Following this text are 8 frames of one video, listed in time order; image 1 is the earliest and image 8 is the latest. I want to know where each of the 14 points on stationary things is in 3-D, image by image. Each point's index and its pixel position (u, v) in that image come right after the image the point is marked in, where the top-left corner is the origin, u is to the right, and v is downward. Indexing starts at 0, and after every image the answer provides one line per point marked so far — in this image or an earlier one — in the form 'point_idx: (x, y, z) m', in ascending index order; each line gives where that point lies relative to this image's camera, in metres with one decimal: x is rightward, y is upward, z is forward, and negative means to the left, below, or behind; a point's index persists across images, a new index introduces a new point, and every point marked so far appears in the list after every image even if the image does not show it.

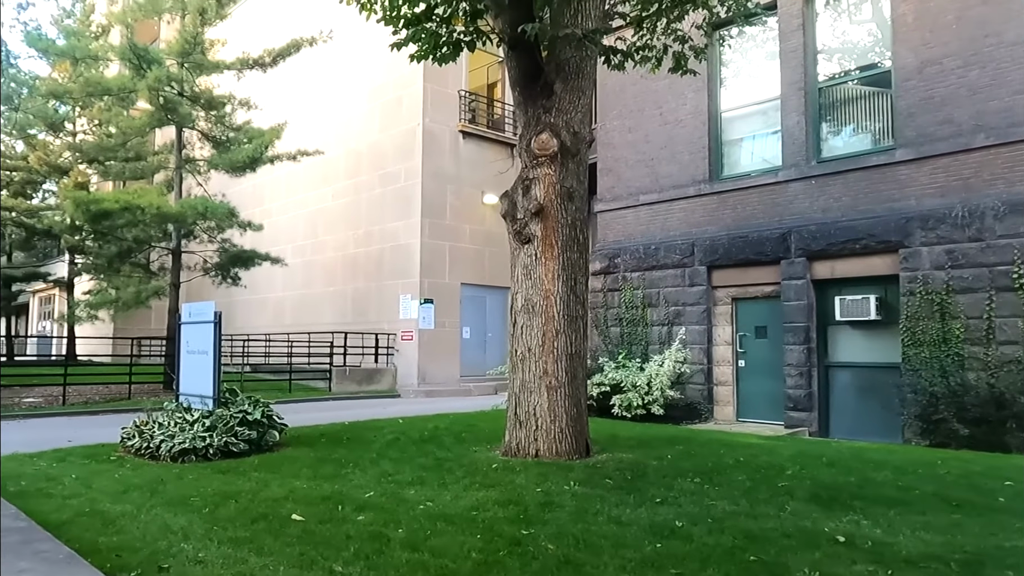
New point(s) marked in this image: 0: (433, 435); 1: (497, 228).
0: (-1.0, -1.8, +9.1) m
1: (-0.4, +1.6, +20.0) m
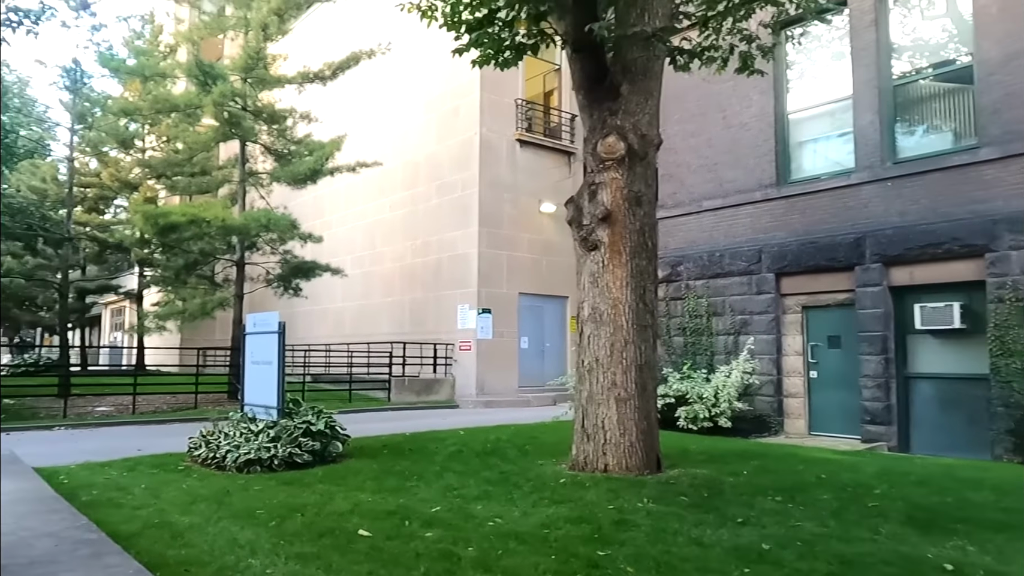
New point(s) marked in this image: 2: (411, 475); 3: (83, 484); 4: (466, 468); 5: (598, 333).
0: (-0.2, -1.9, +8.9) m
1: (+1.1, +1.4, +19.8) m
2: (-0.9, -1.8, +7.1) m
3: (-3.9, -1.8, +6.9) m
4: (-0.4, -1.8, +7.4) m
5: (+0.8, -0.4, +6.9) m
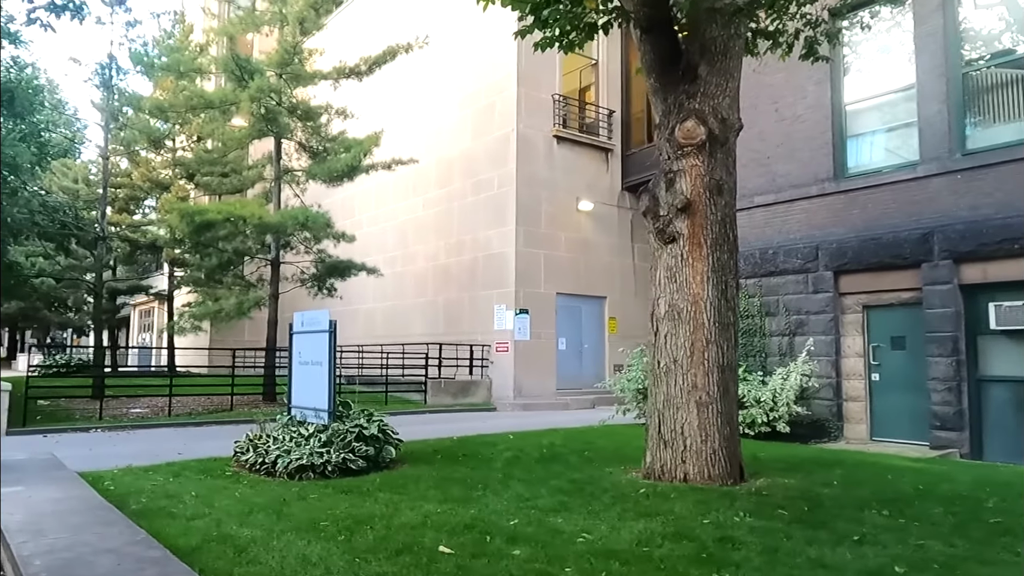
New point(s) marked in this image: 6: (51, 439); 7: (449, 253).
0: (+0.5, -1.9, +8.4) m
1: (+2.1, +1.4, +19.3) m
2: (-0.3, -1.7, +6.6) m
3: (-3.3, -1.8, +6.5) m
4: (+0.2, -1.7, +7.0) m
5: (+1.4, -0.4, +6.4) m
6: (-6.7, -2.2, +10.9) m
7: (-1.7, +0.9, +19.8) m
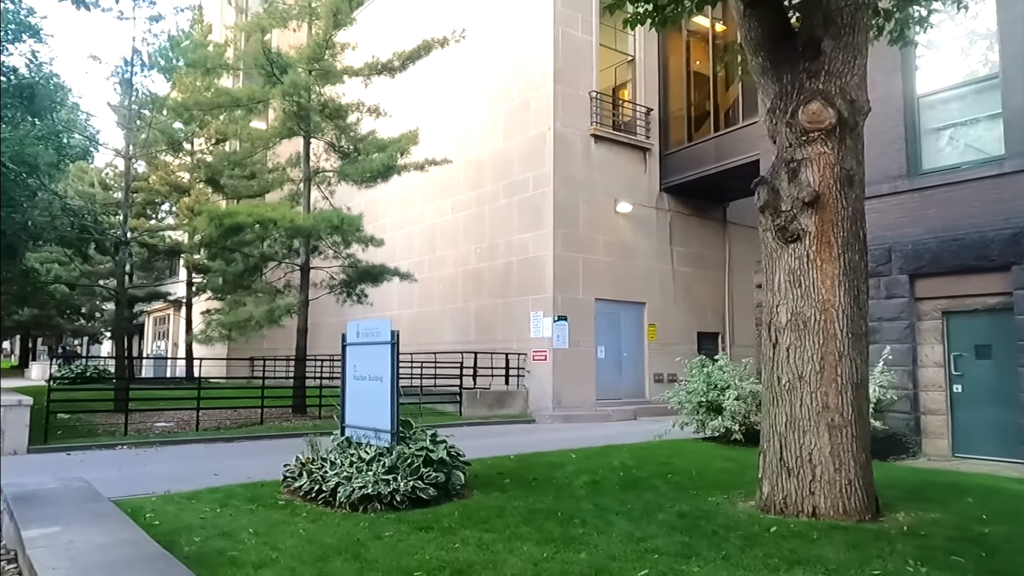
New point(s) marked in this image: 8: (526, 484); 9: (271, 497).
0: (+1.2, -1.9, +7.6) m
1: (+2.9, +1.2, +18.5) m
2: (+0.4, -1.8, +5.8) m
3: (-2.5, -1.8, +5.7) m
4: (+0.9, -1.8, +6.2) m
5: (+2.2, -0.4, +5.6) m
6: (-5.9, -2.3, +10.2) m
7: (-0.8, +0.8, +19.0) m
8: (+0.1, -1.9, +7.4) m
9: (-2.2, -1.9, +6.9) m
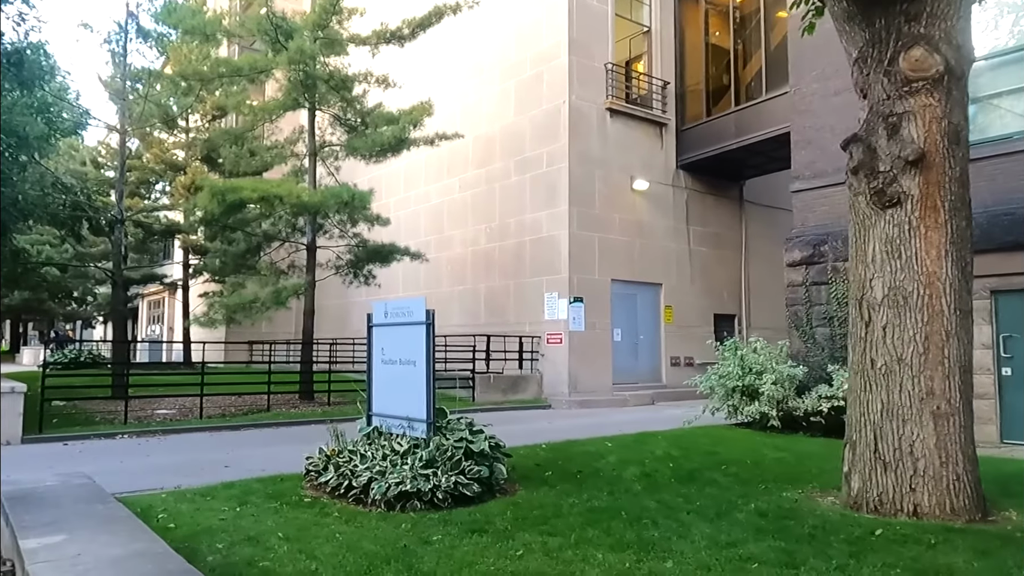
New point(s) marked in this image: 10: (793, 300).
0: (+1.6, -1.7, +7.0) m
1: (+3.2, +1.7, +17.8) m
2: (+0.9, -1.6, +5.2) m
3: (-2.1, -1.6, +5.1) m
4: (+1.4, -1.6, +5.5) m
5: (+2.6, -0.2, +5.0) m
6: (-5.5, -2.0, +9.5) m
7: (-0.5, +1.2, +18.3) m
8: (+0.5, -1.7, +6.8) m
9: (-1.8, -1.7, +6.2) m
10: (+4.8, -0.2, +13.0) m
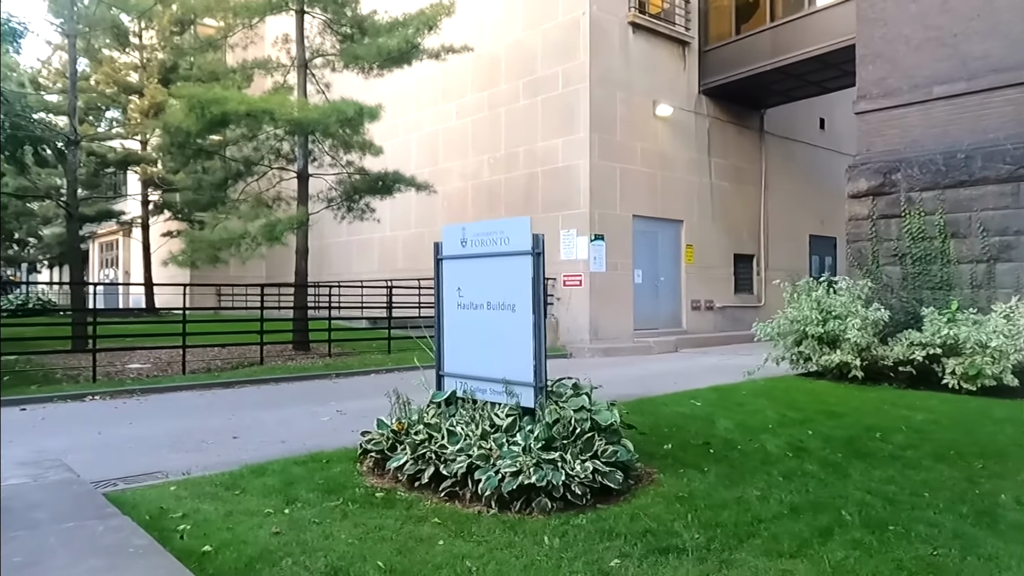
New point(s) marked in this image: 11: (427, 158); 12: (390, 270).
0: (+2.4, -1.1, +5.5) m
1: (+3.4, +3.0, +16.2) m
2: (+1.8, -1.1, +3.7) m
3: (-1.2, -1.2, +3.4) m
4: (+2.3, -1.1, +4.1) m
5: (+3.5, +0.2, +3.5) m
6: (-4.8, -1.3, +7.6) m
7: (-0.4, +2.6, +16.5) m
8: (+1.4, -1.1, +5.3) m
9: (-1.0, -1.2, +4.6) m
10: (+5.3, +0.8, +11.6) m
11: (-2.1, +3.2, +18.2) m
12: (-3.2, +0.5, +19.4) m
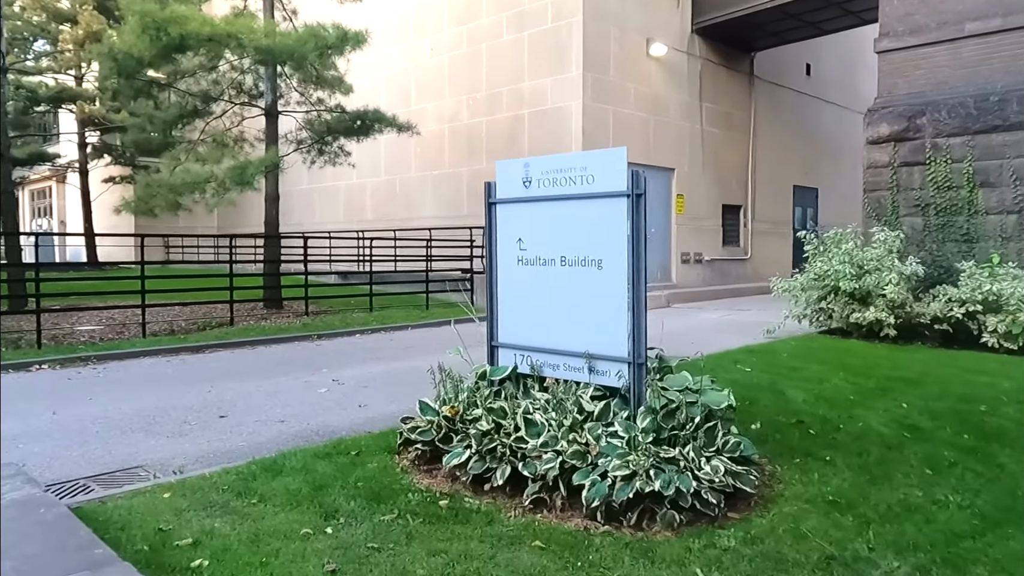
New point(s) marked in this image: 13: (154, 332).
0: (+2.8, -0.8, +4.8) m
1: (+3.0, +4.0, +15.2) m
2: (+2.3, -1.0, +2.9) m
3: (-0.7, -1.1, +2.4) m
4: (+2.7, -0.9, +3.3) m
5: (+4.0, +0.4, +2.7) m
6: (-4.6, -0.9, +6.4) m
7: (-0.7, +3.6, +15.2) m
8: (+1.8, -0.9, +4.5) m
9: (-0.5, -1.0, +3.6) m
10: (+5.2, +1.5, +10.9) m
11: (-2.5, +4.3, +16.8) m
12: (-3.7, +1.6, +18.1) m
13: (-4.4, -0.5, +9.3) m
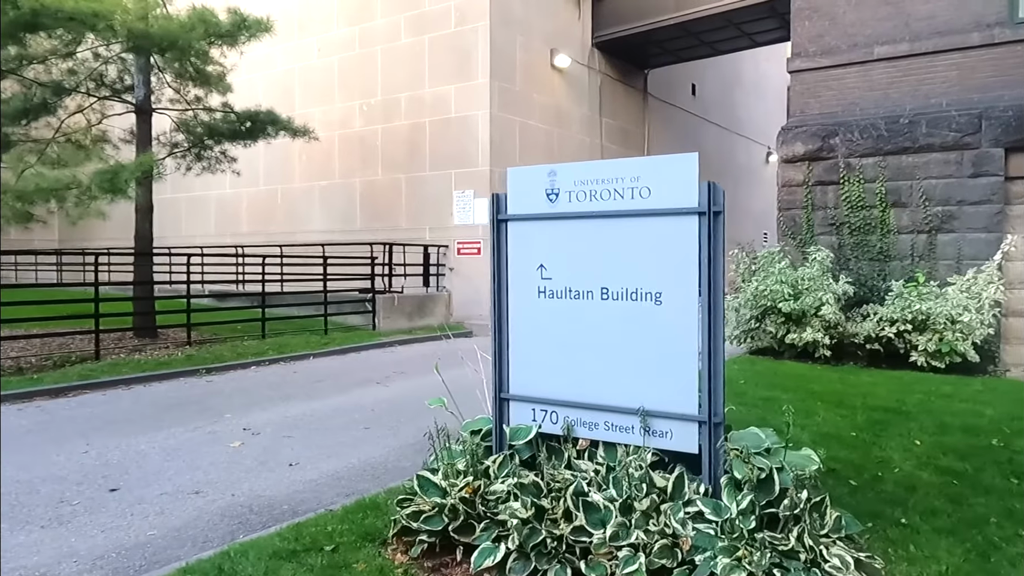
0: (+2.8, -1.0, +4.4) m
1: (+1.1, +3.7, +14.8) m
2: (+2.6, -1.1, +2.5) m
3: (-0.2, -1.2, +1.5) m
4: (+2.9, -1.1, +3.0) m
5: (+4.3, +0.2, +2.6) m
6: (-4.8, -1.1, +4.7) m
7: (-2.6, +3.2, +14.1) m
8: (+1.8, -1.0, +3.9) m
9: (-0.3, -1.1, +2.7) m
10: (+4.0, +1.2, +10.9) m
11: (-4.7, +3.8, +15.4) m
12: (-6.1, +1.2, +16.3) m
13: (-5.2, -0.8, +7.6) m
